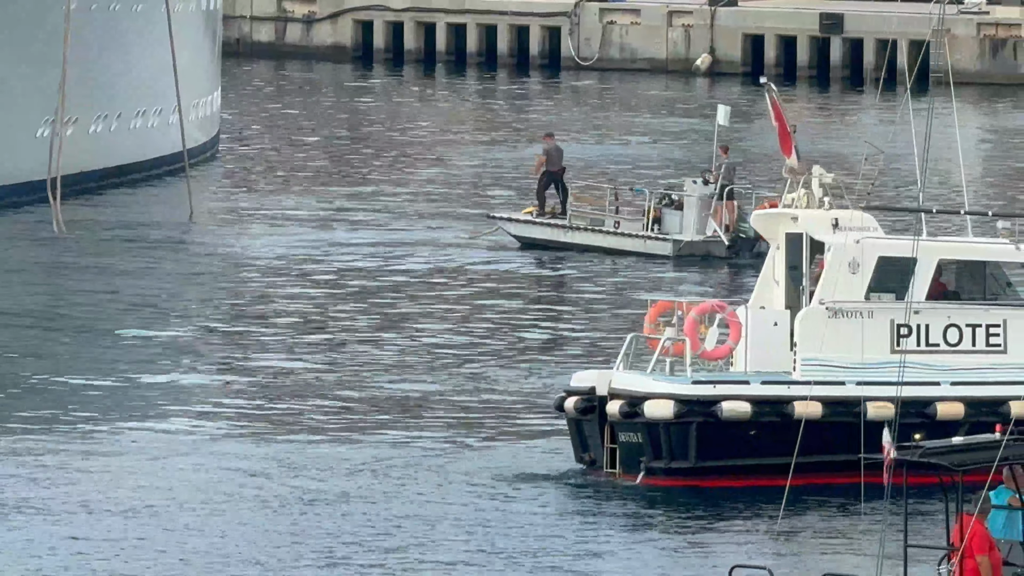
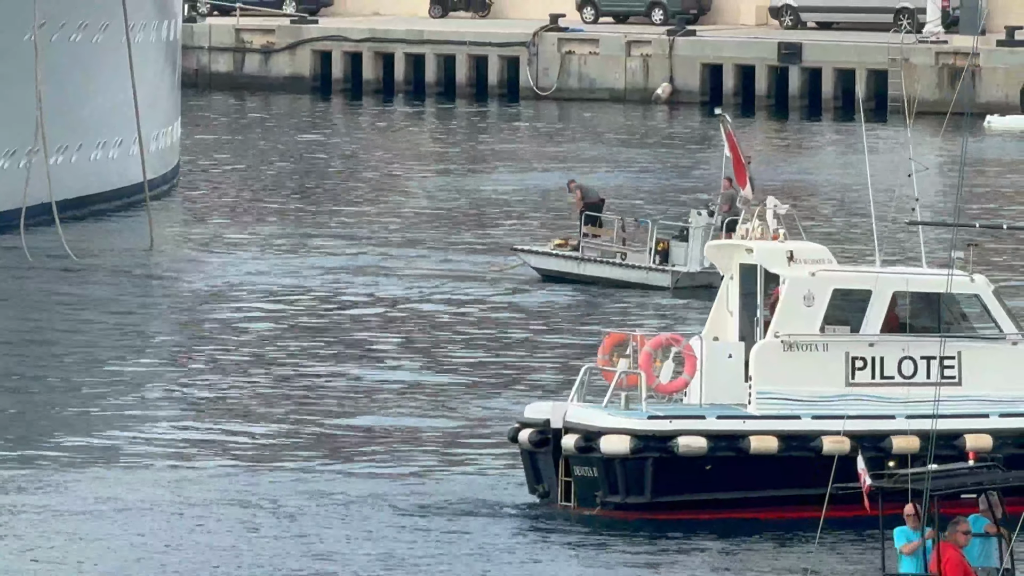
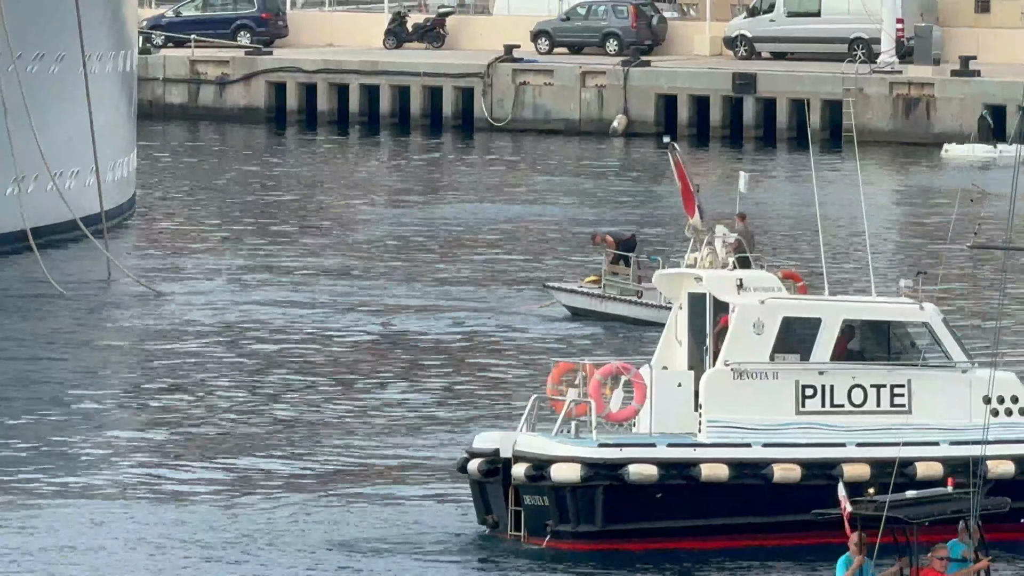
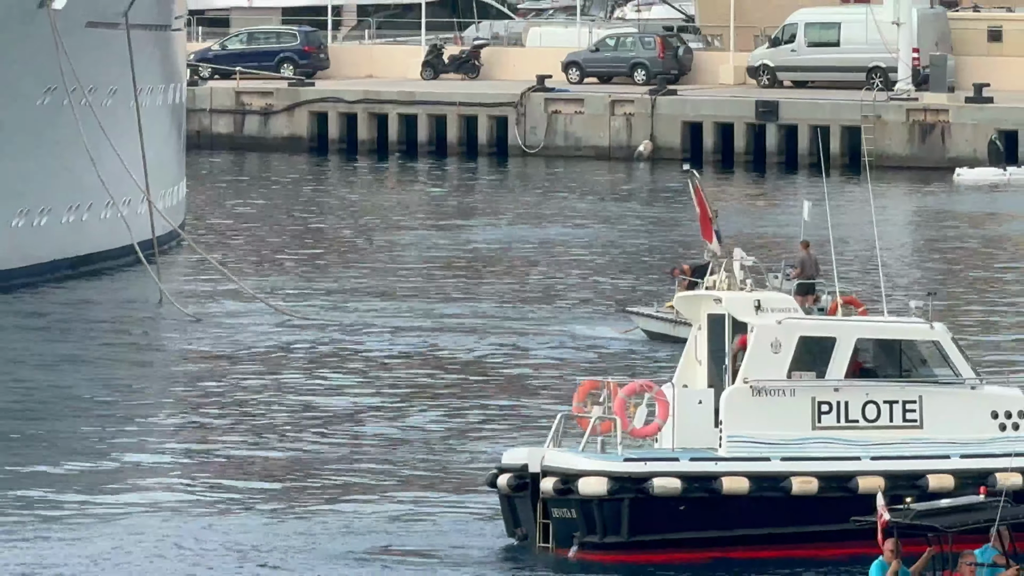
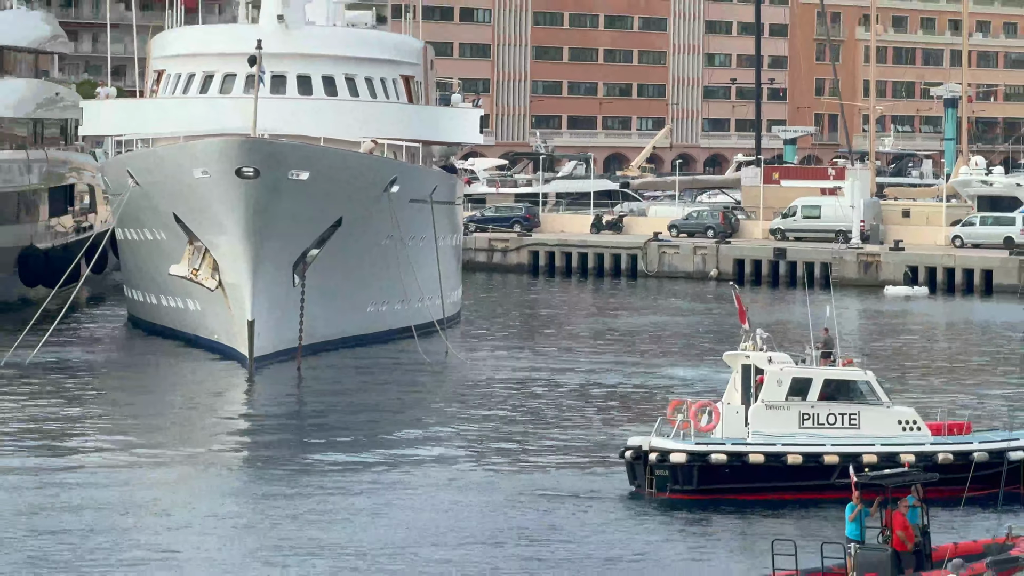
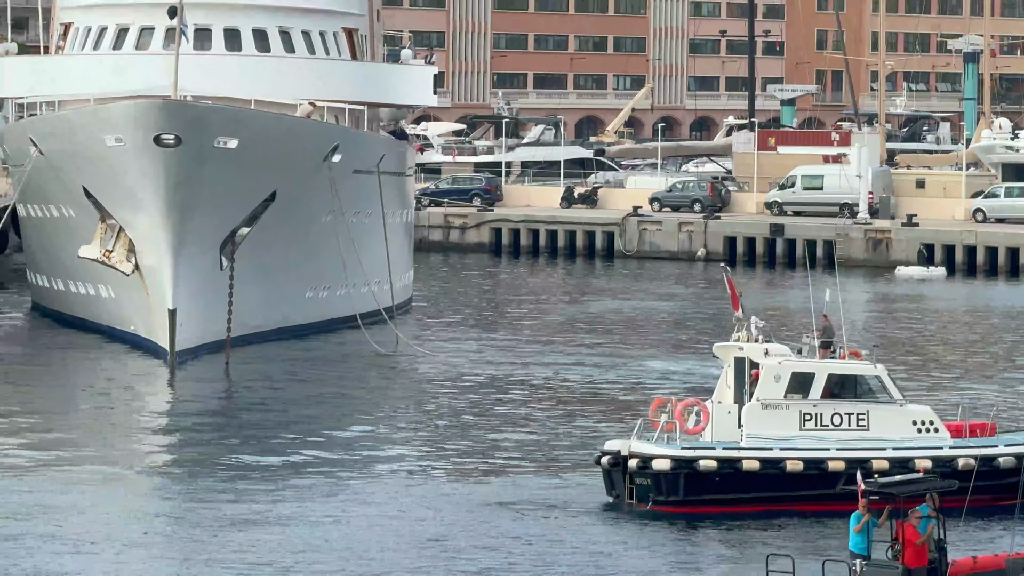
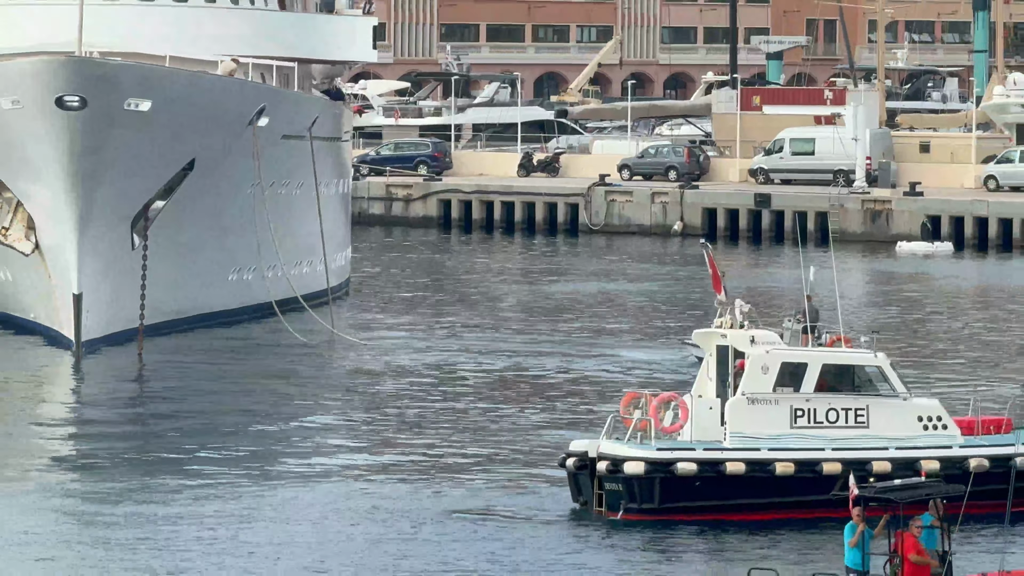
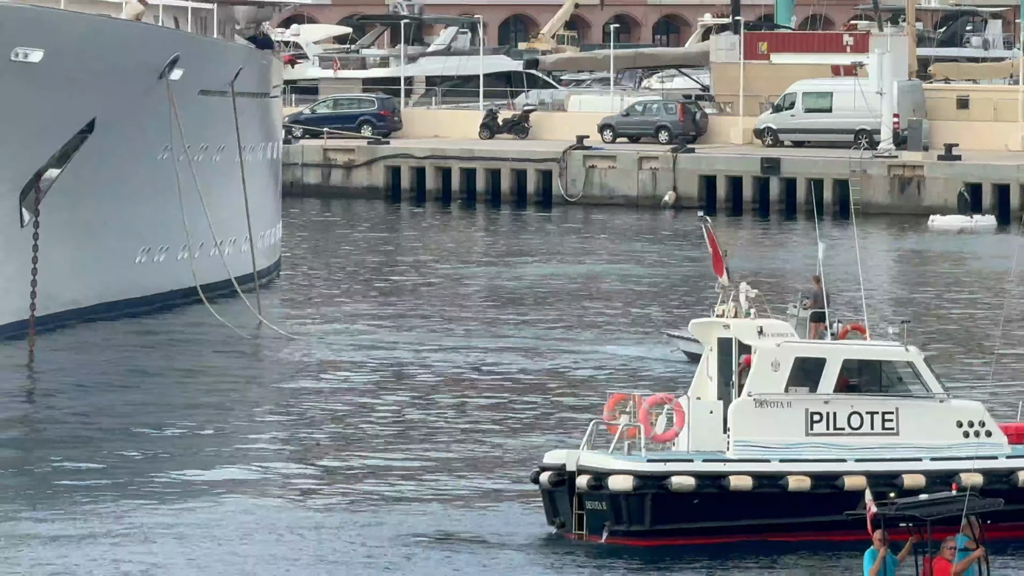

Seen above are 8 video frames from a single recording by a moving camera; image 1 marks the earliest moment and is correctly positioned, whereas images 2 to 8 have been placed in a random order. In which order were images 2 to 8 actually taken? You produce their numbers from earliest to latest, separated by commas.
2, 3, 4, 8, 7, 6, 5
